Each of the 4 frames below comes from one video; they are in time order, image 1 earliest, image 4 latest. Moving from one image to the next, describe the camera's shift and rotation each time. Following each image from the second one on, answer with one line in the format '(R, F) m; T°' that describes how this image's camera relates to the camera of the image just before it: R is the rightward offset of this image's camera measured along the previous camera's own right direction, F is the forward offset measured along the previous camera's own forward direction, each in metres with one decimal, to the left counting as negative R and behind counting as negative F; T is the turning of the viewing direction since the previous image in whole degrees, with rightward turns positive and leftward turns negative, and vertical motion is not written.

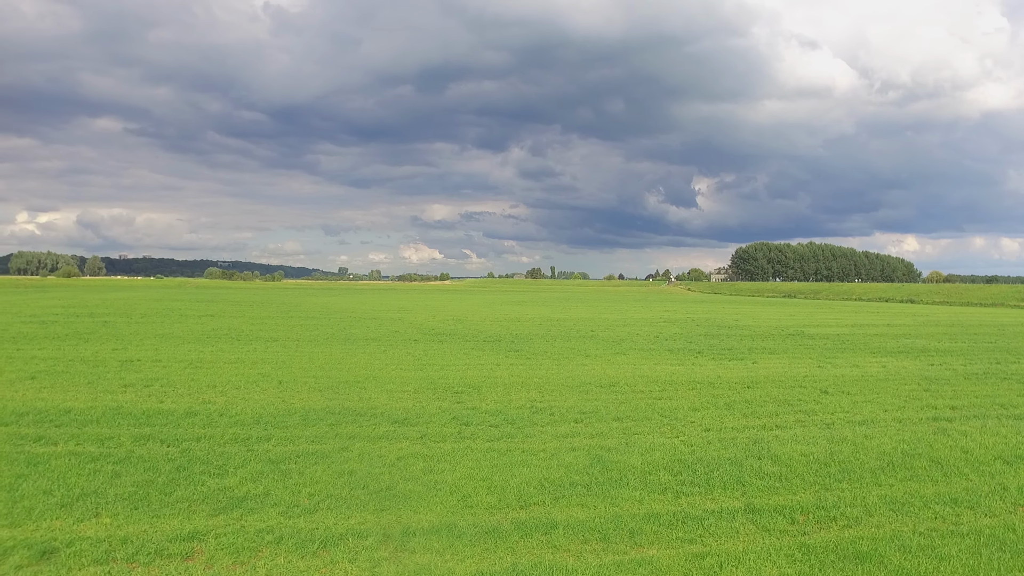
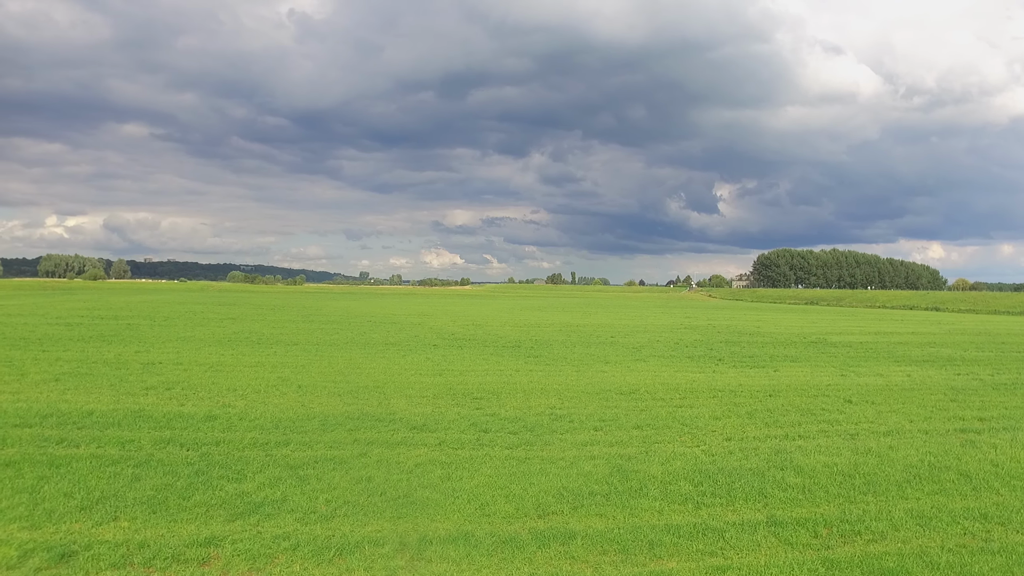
(0.0, +0.1) m; -1°
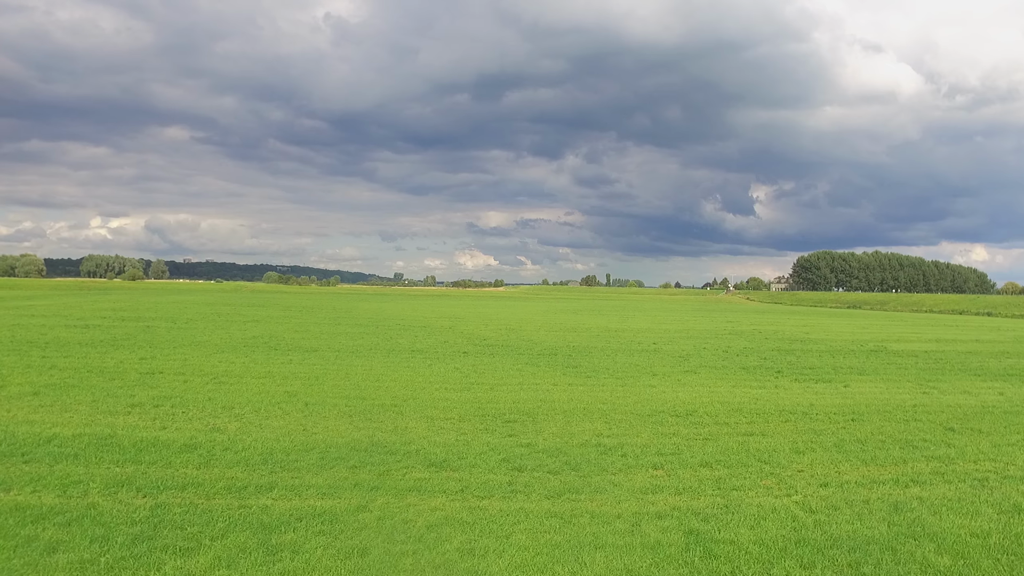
(-0.1, +2.3) m; -2°
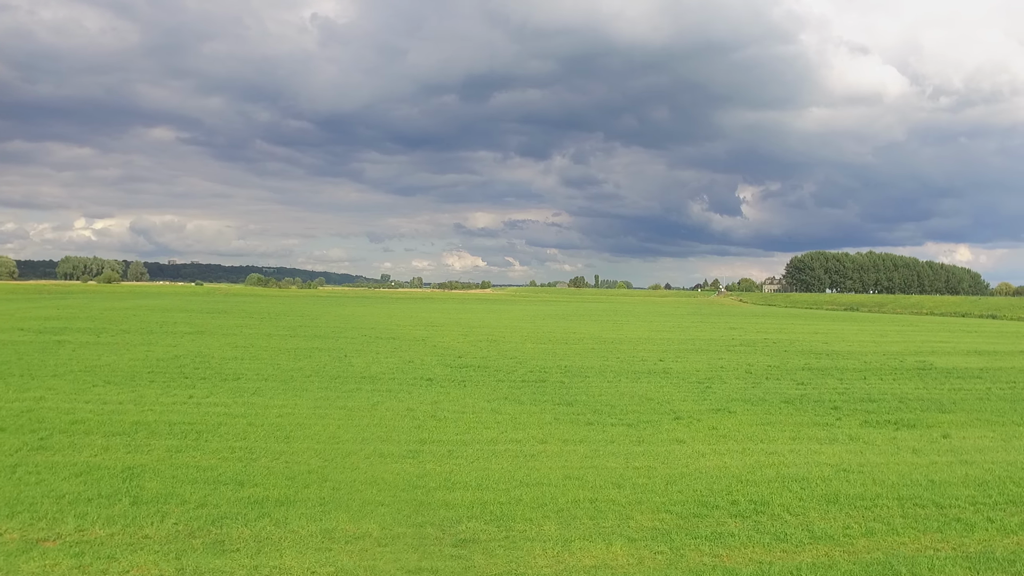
(+0.3, +5.9) m; +1°
